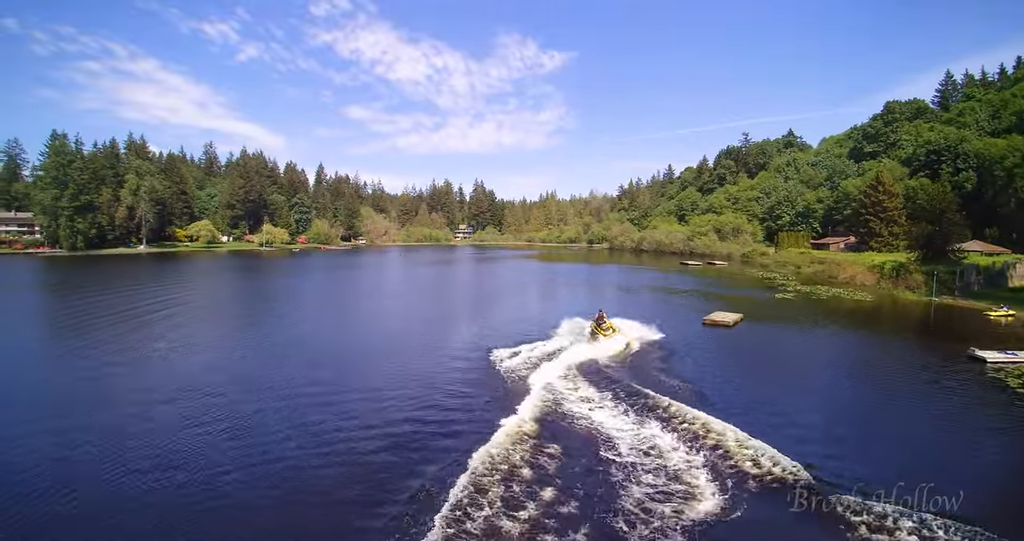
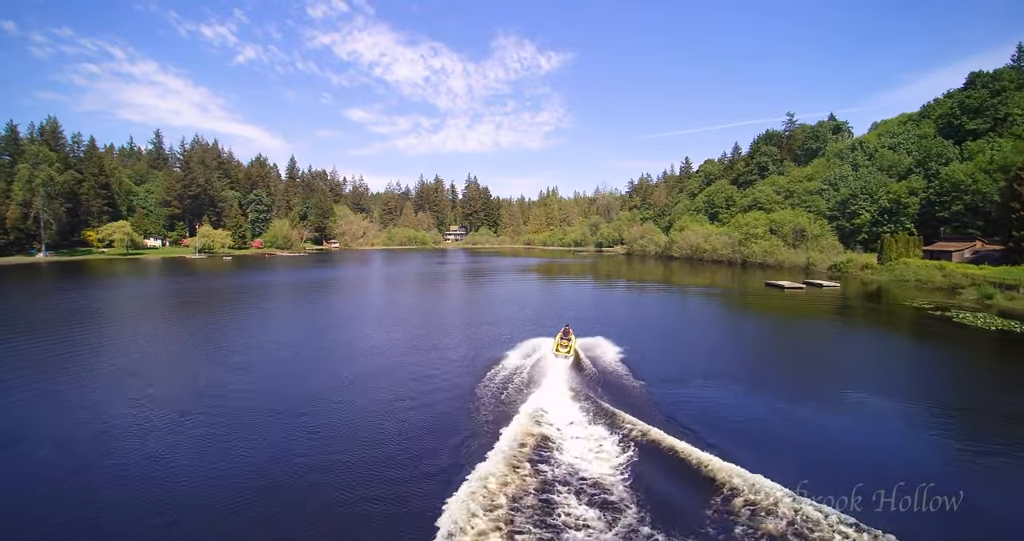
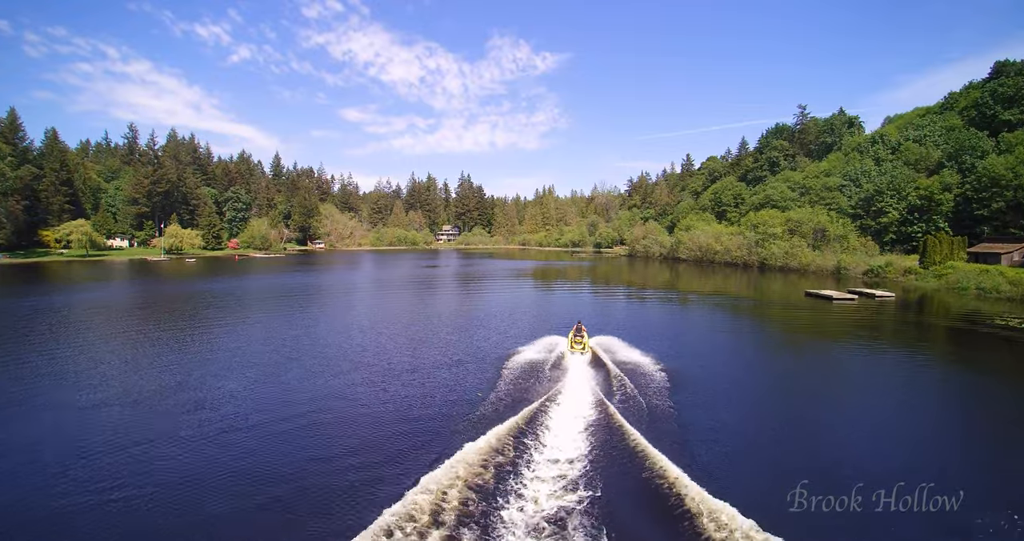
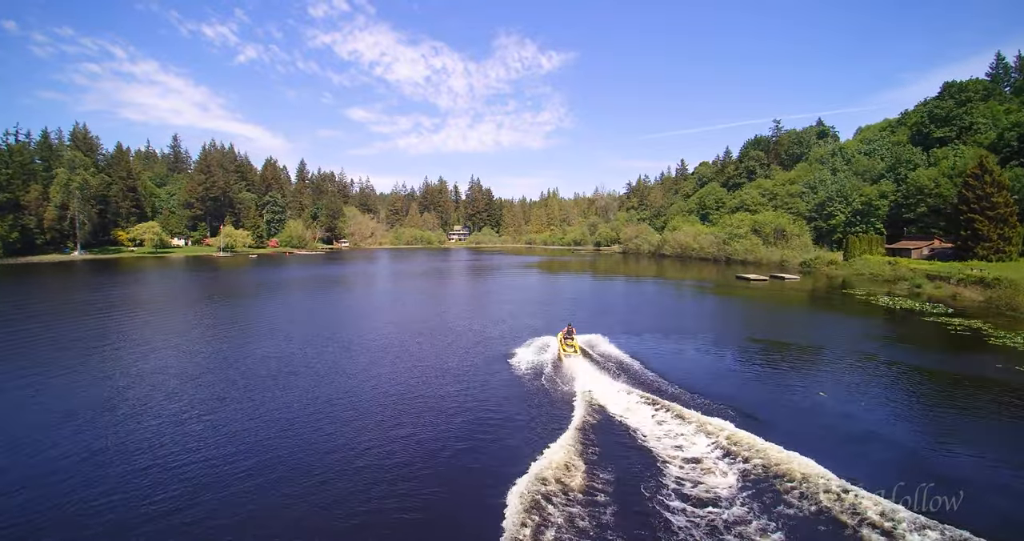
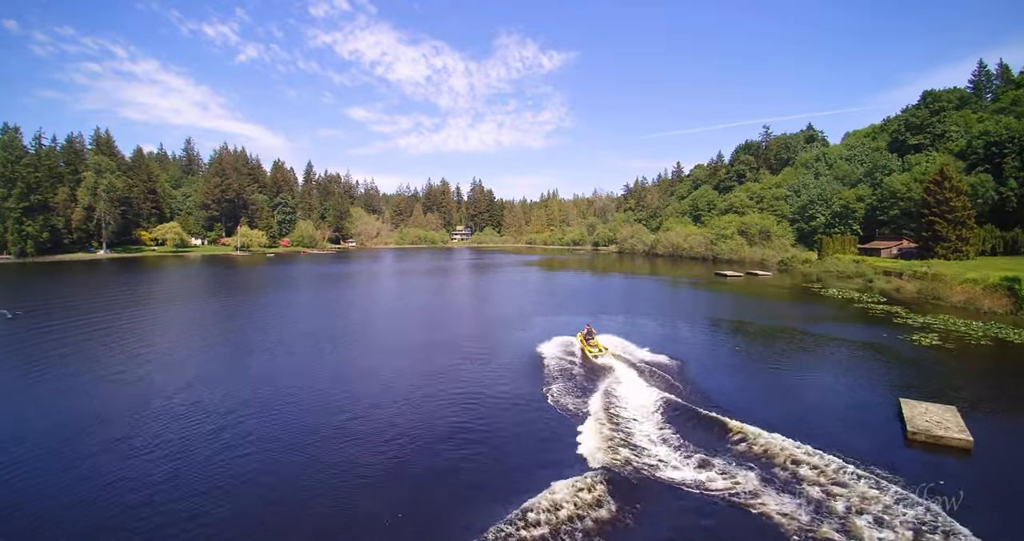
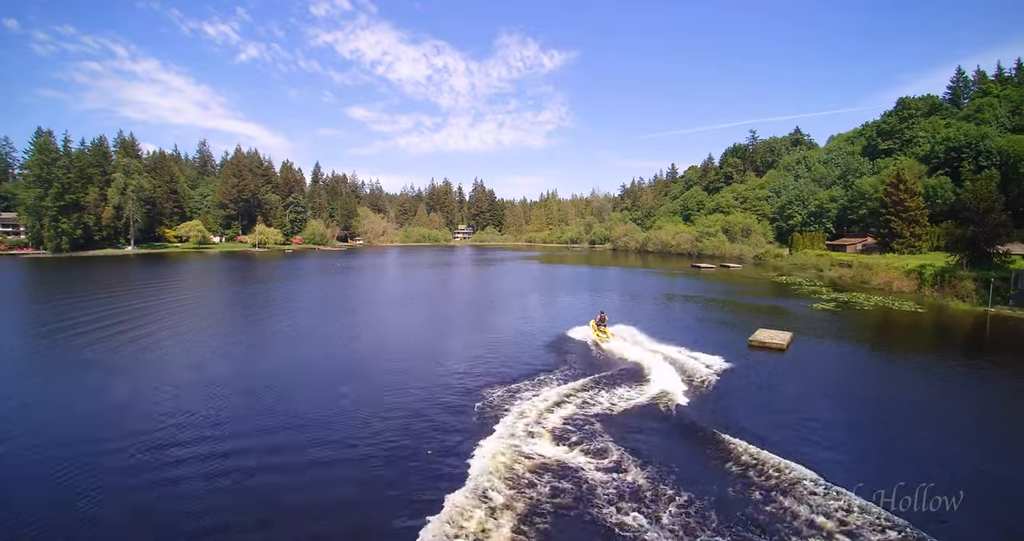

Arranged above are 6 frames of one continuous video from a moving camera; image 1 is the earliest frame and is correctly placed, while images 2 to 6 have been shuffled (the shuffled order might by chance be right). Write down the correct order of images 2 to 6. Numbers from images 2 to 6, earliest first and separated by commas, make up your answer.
6, 5, 4, 2, 3
